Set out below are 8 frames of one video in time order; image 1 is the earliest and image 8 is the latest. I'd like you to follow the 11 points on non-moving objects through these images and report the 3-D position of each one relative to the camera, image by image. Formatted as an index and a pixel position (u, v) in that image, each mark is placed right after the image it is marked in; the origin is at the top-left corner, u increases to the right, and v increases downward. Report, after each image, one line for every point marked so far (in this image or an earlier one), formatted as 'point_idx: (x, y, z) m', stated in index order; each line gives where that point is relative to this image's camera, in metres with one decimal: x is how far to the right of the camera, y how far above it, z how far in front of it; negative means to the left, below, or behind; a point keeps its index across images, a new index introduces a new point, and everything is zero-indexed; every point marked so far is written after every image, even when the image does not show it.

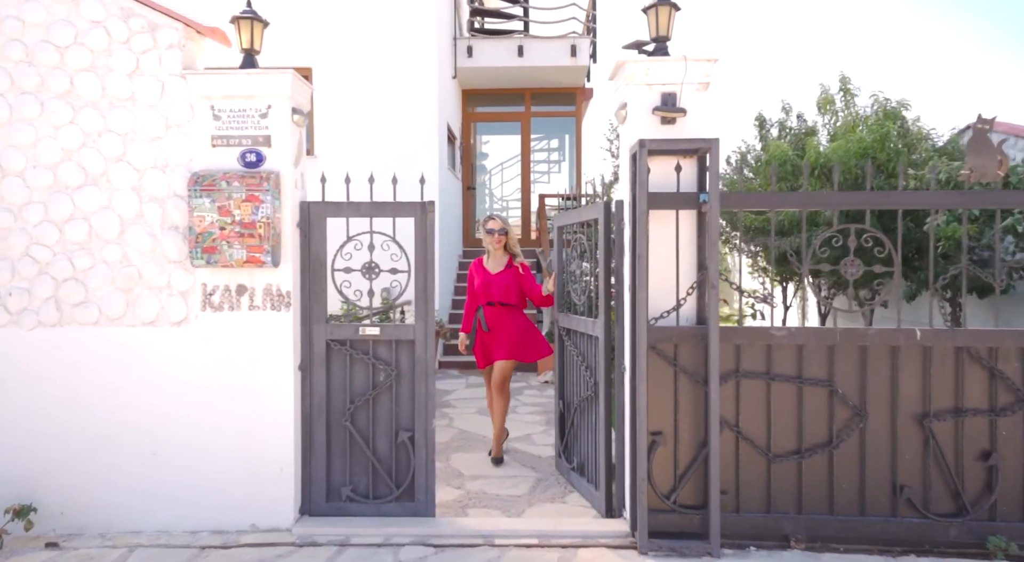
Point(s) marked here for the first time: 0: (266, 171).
0: (-1.4, +0.6, +3.8) m
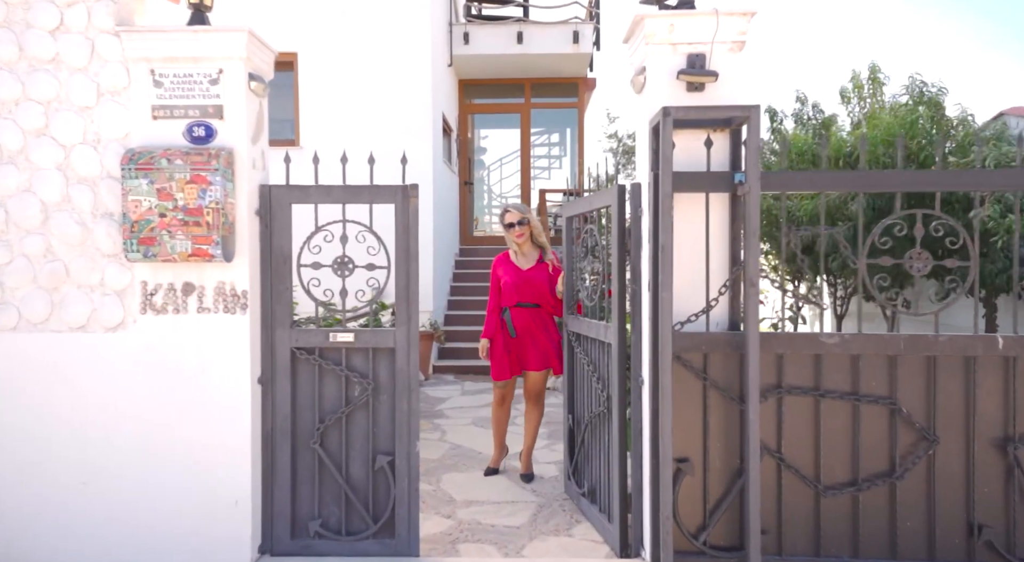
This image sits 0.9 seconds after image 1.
0: (-1.4, +0.6, +3.2) m
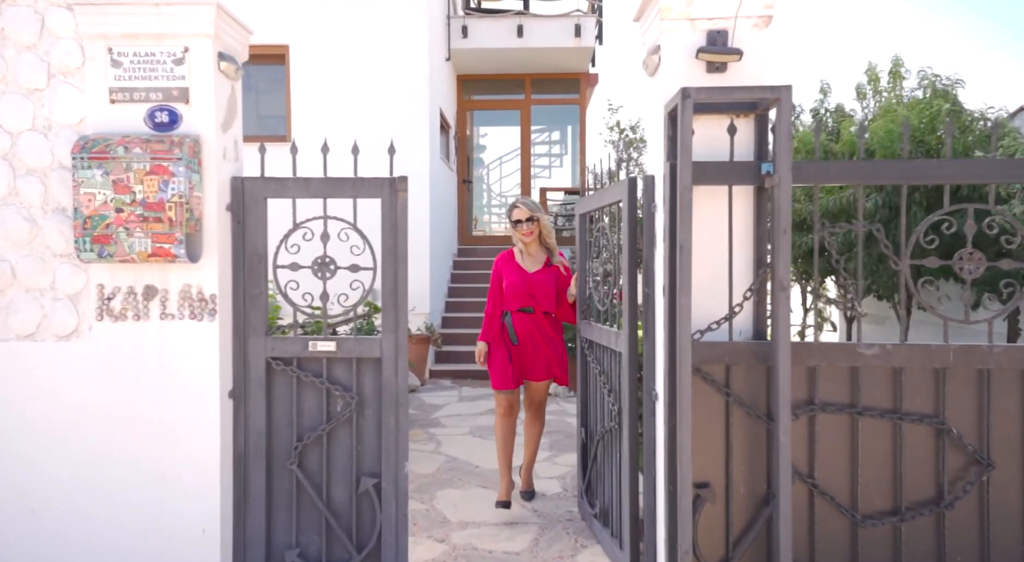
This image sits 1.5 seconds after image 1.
0: (-1.4, +0.6, +2.8) m
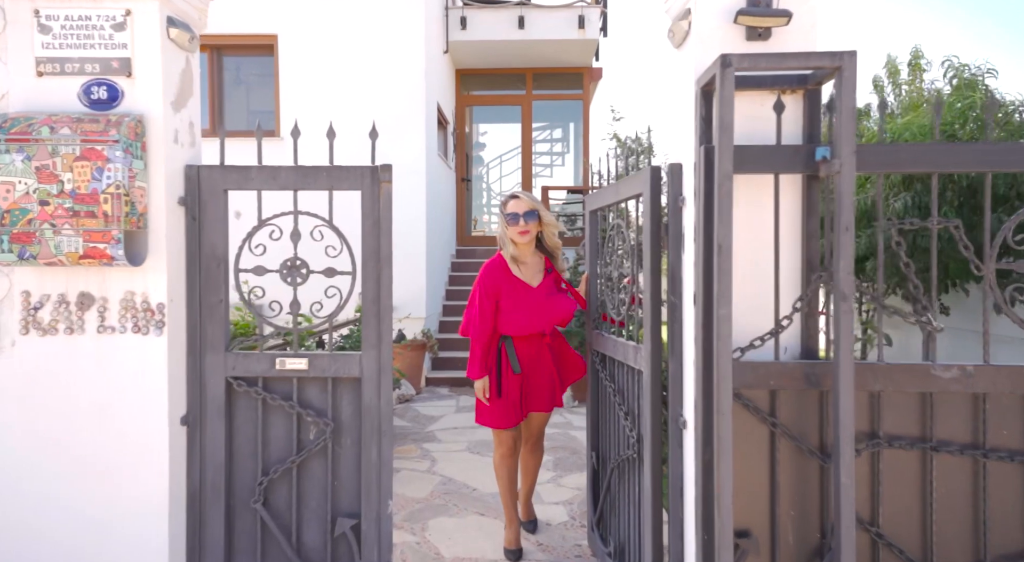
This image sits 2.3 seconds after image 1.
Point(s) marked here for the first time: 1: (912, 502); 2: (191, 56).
0: (-1.4, +0.6, +2.4) m
1: (+1.3, -0.7, +2.2) m
2: (-1.2, +0.9, +2.6) m
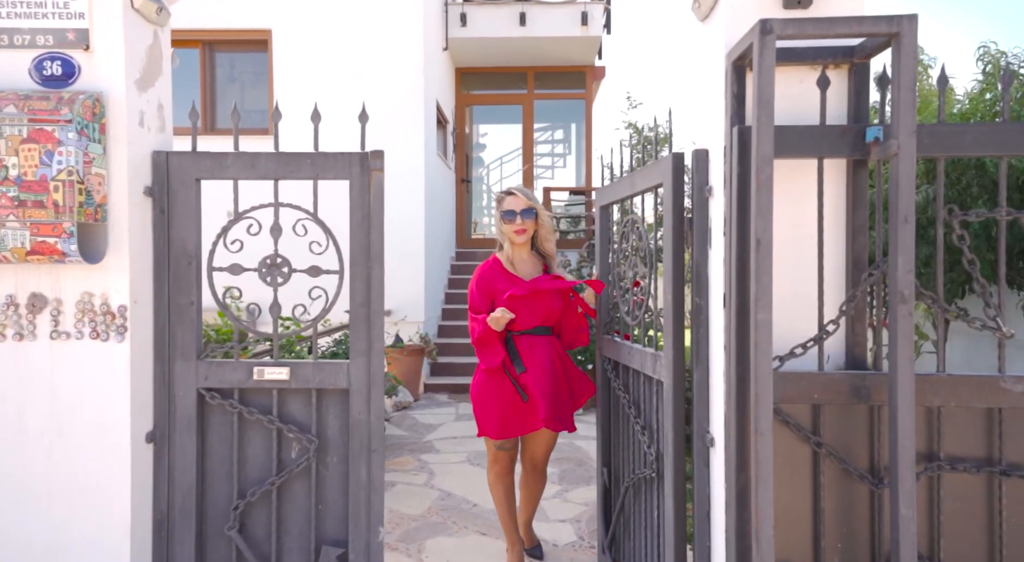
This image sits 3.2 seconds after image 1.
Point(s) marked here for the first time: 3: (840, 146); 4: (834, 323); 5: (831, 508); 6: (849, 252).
0: (-1.3, +0.6, +2.1) m
1: (+1.3, -0.7, +1.9) m
2: (-1.2, +0.9, +2.4) m
3: (+0.9, +0.4, +2.0) m
4: (+0.9, -0.1, +2.0) m
5: (+0.9, -0.7, +2.0) m
6: (+1.0, +0.1, +2.0) m
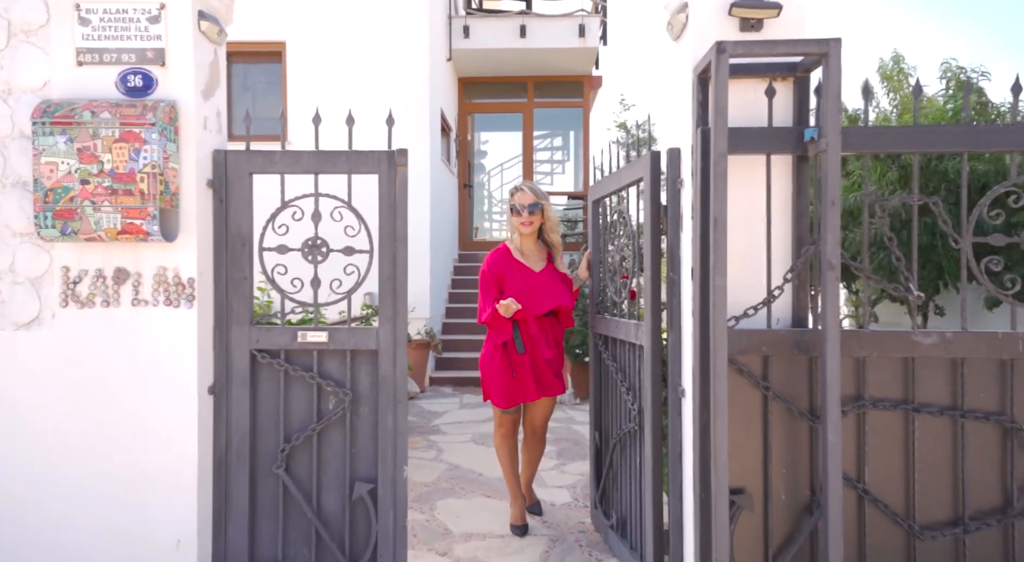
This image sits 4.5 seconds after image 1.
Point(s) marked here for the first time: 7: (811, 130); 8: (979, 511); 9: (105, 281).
0: (-1.3, +0.7, +2.5) m
1: (+1.3, -0.6, +2.4) m
2: (-1.2, +1.0, +2.8) m
3: (+1.0, +0.5, +2.4) m
4: (+0.9, 0.0, +2.4) m
5: (+1.0, -0.6, +2.4) m
6: (+1.0, +0.2, +2.5) m
7: (+1.0, +0.5, +2.4) m
8: (+1.6, -0.8, +2.3) m
9: (-1.5, 0.0, +2.6) m
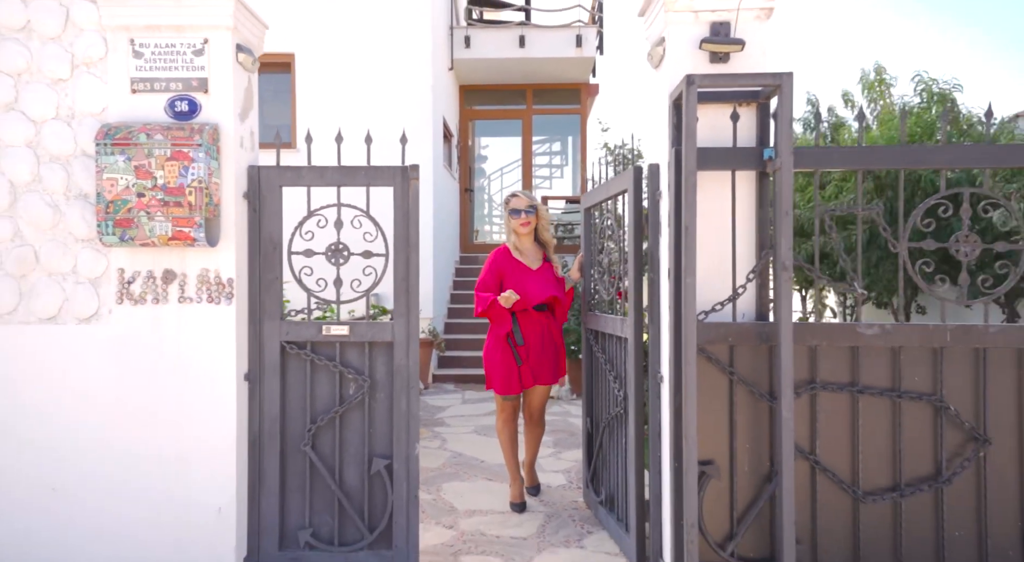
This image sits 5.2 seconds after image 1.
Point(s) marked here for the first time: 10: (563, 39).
0: (-1.3, +0.7, +2.9) m
1: (+1.3, -0.6, +2.7) m
2: (-1.2, +1.0, +3.2) m
3: (+0.9, +0.5, +2.8) m
4: (+0.9, 0.0, +2.8) m
5: (+0.9, -0.6, +2.8) m
6: (+1.0, +0.2, +2.8) m
7: (+1.0, +0.5, +2.7) m
8: (+1.6, -0.8, +2.7) m
9: (-1.5, 0.0, +3.0) m
10: (+0.8, +3.7, +10.4) m
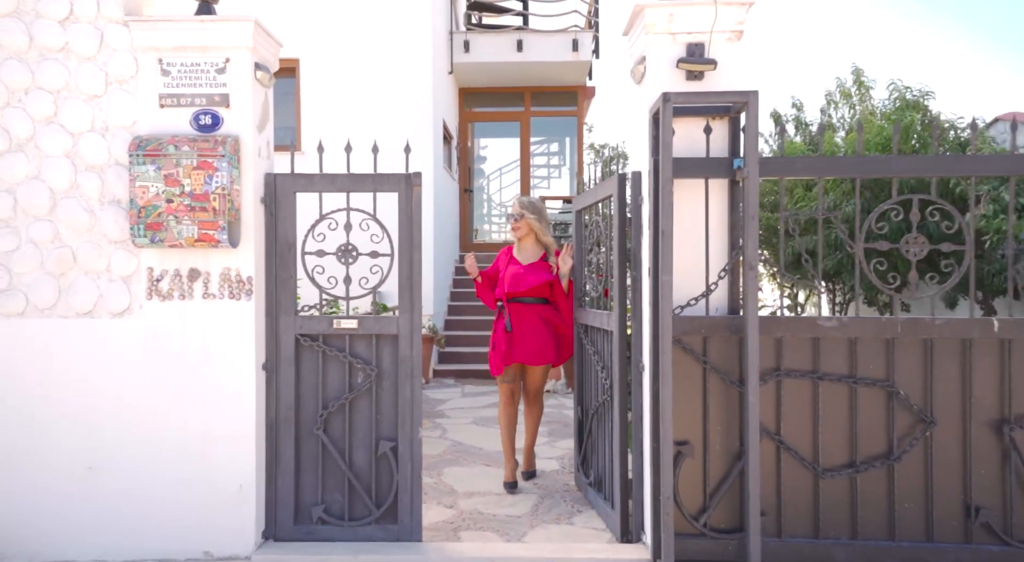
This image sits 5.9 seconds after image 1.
0: (-1.4, +0.7, +3.2) m
1: (+1.3, -0.6, +3.0) m
2: (-1.2, +1.0, +3.5) m
3: (+0.9, +0.5, +3.1) m
4: (+0.9, 0.0, +3.1) m
5: (+0.9, -0.6, +3.1) m
6: (+1.0, +0.2, +3.1) m
7: (+1.0, +0.5, +3.0) m
8: (+1.6, -0.8, +3.0) m
9: (-1.6, 0.0, +3.3) m
10: (+0.7, +3.7, +10.7) m
